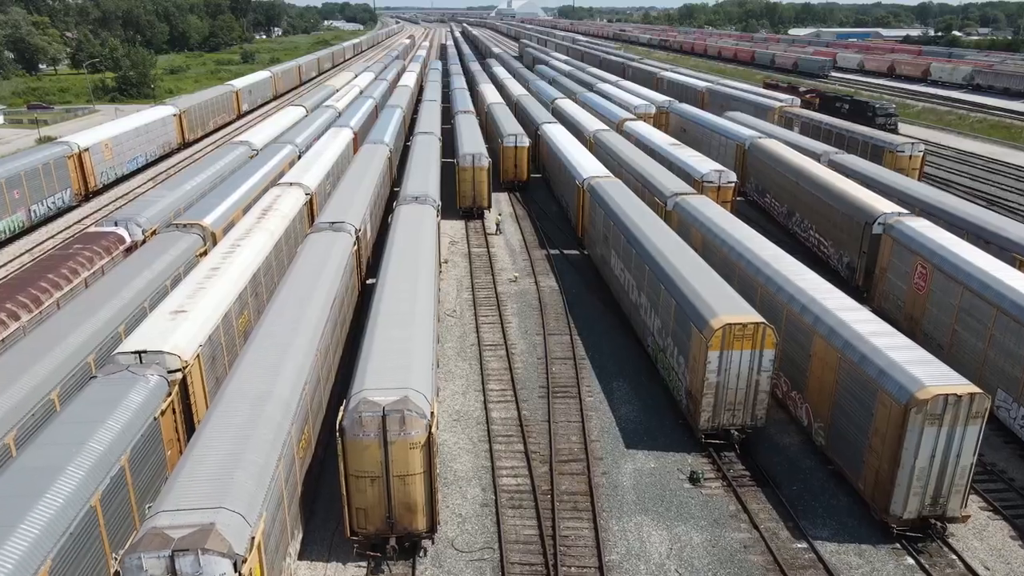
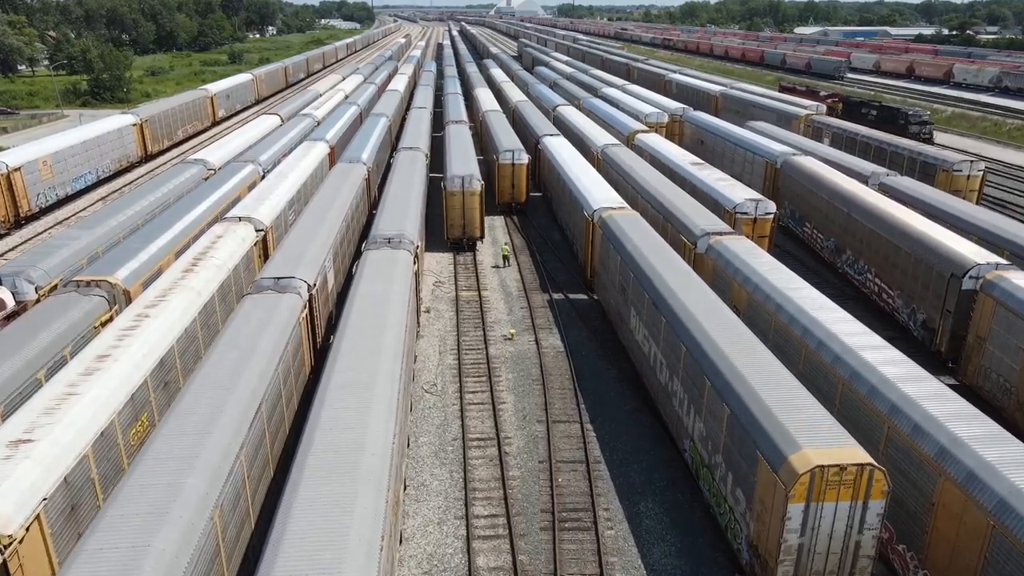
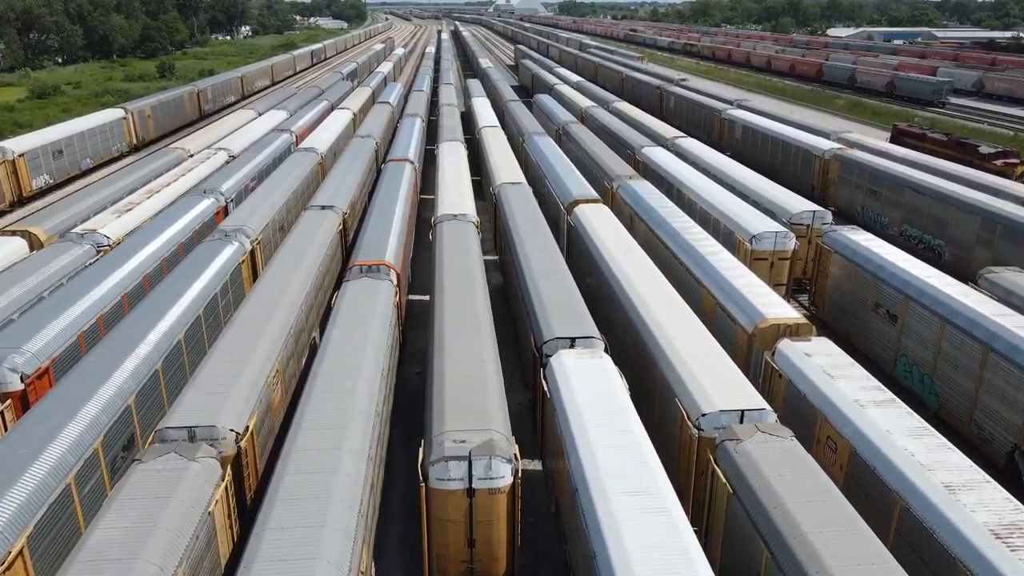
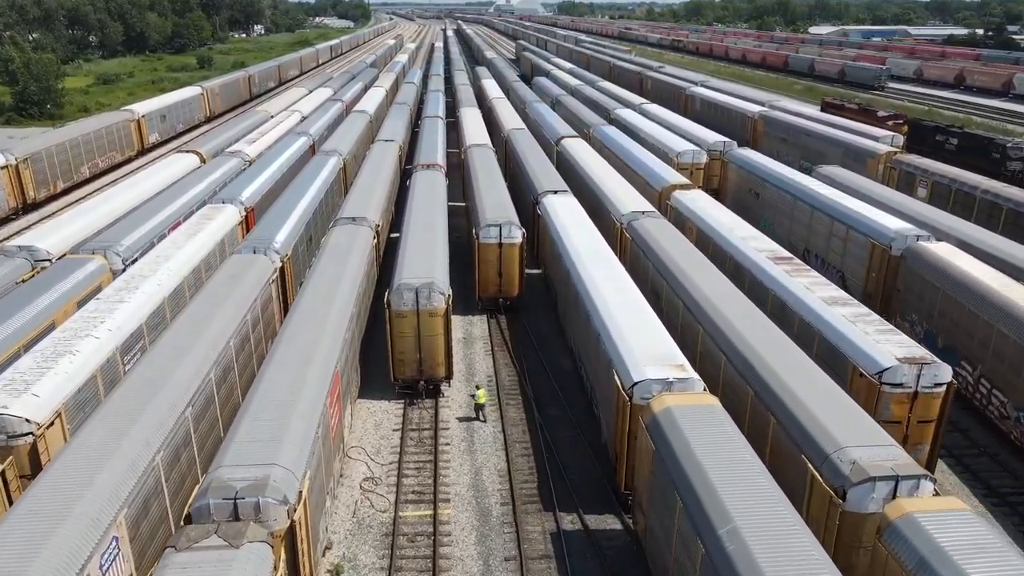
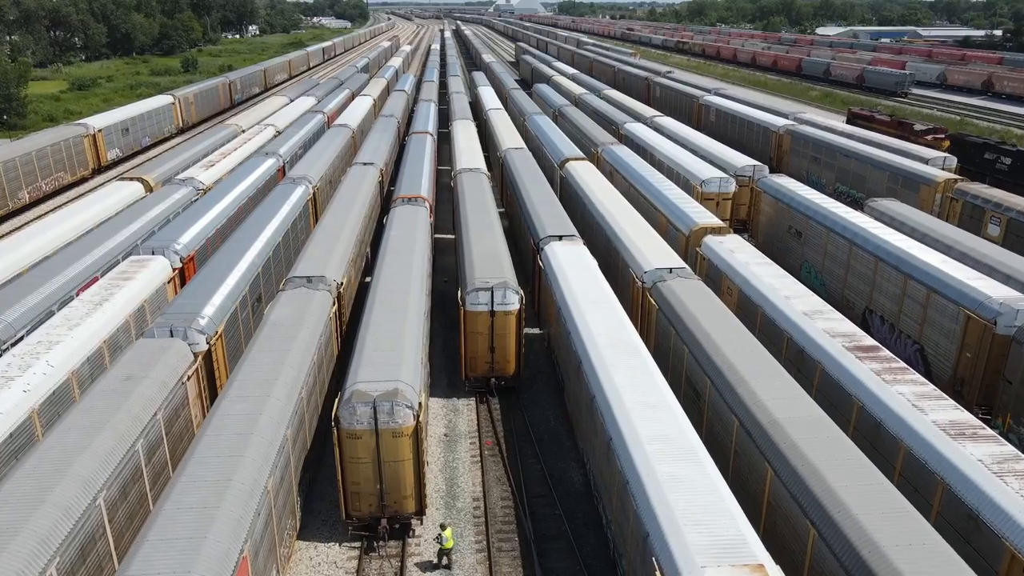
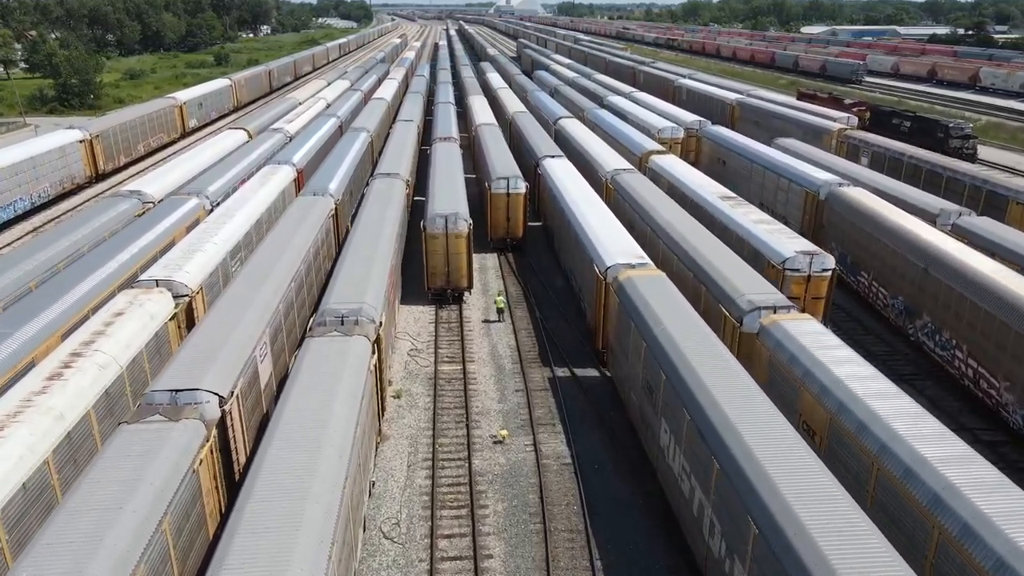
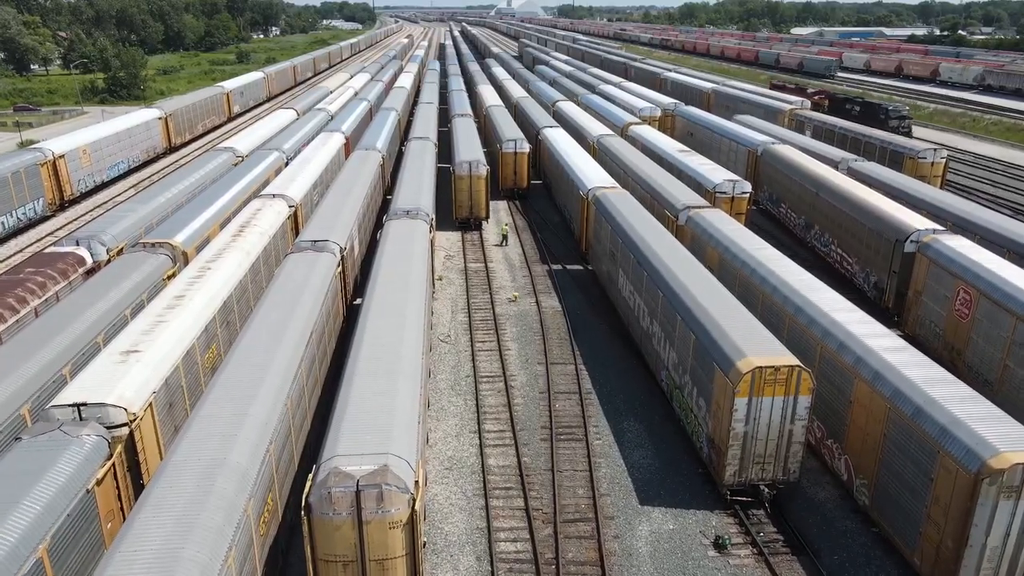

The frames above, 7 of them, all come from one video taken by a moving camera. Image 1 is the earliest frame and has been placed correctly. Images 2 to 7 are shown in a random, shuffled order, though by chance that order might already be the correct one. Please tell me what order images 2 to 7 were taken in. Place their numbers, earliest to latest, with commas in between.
7, 2, 6, 4, 5, 3
